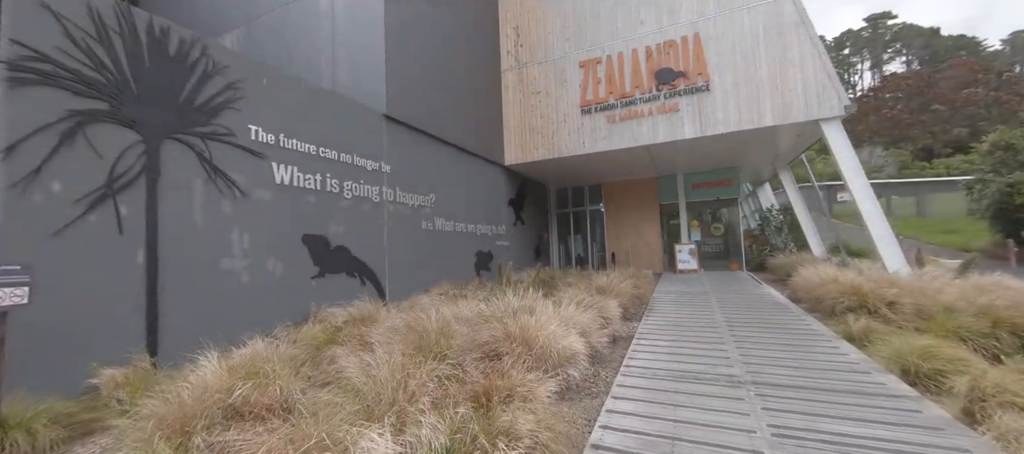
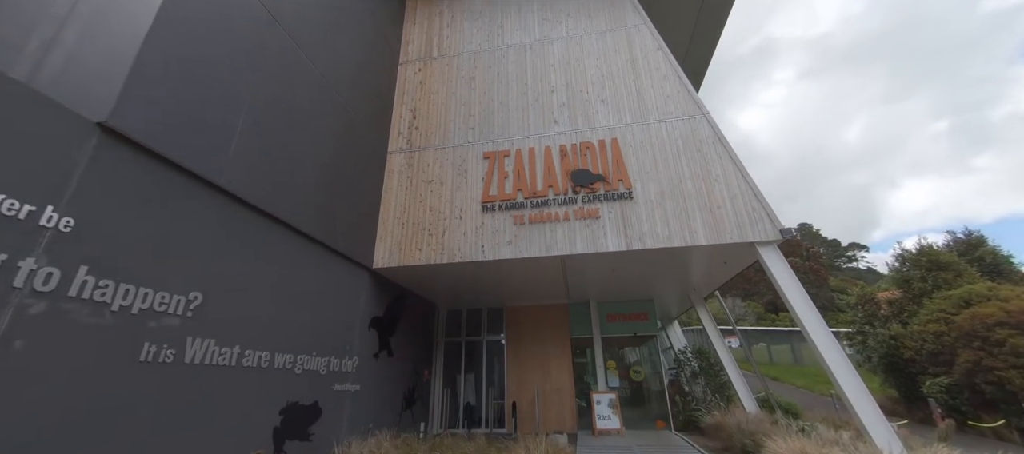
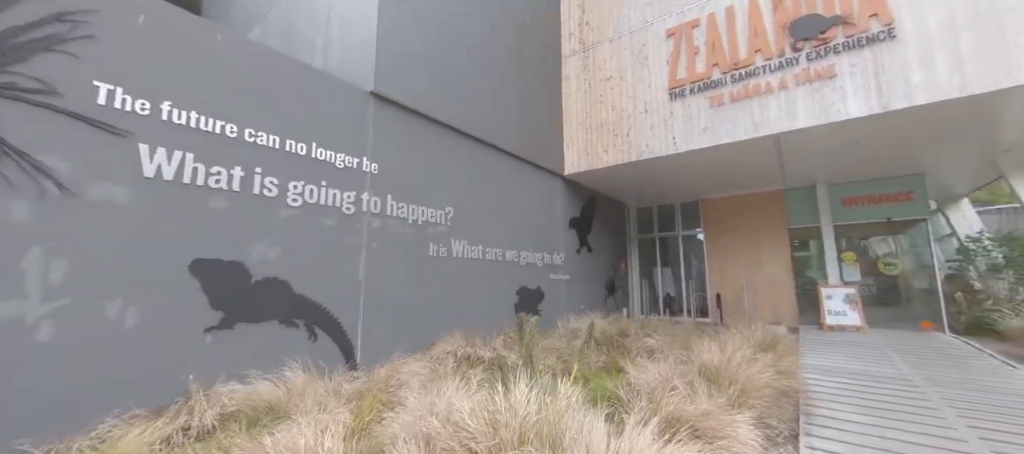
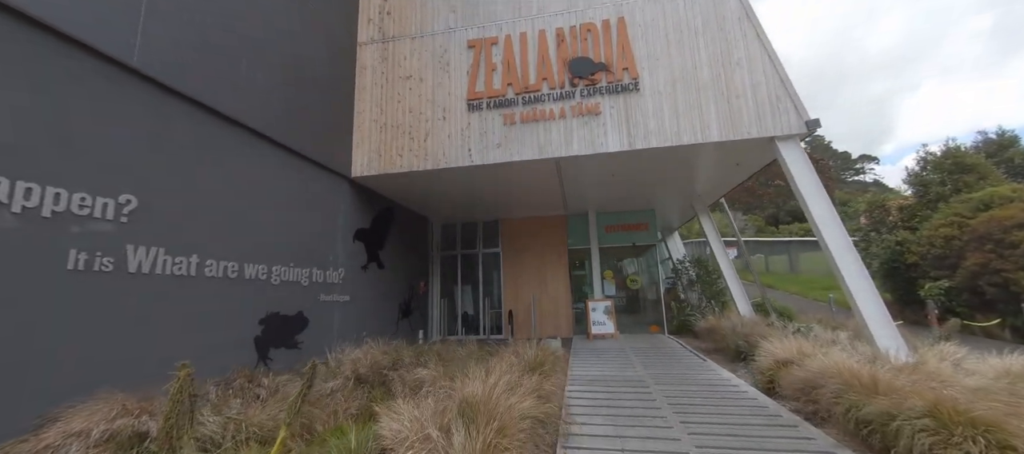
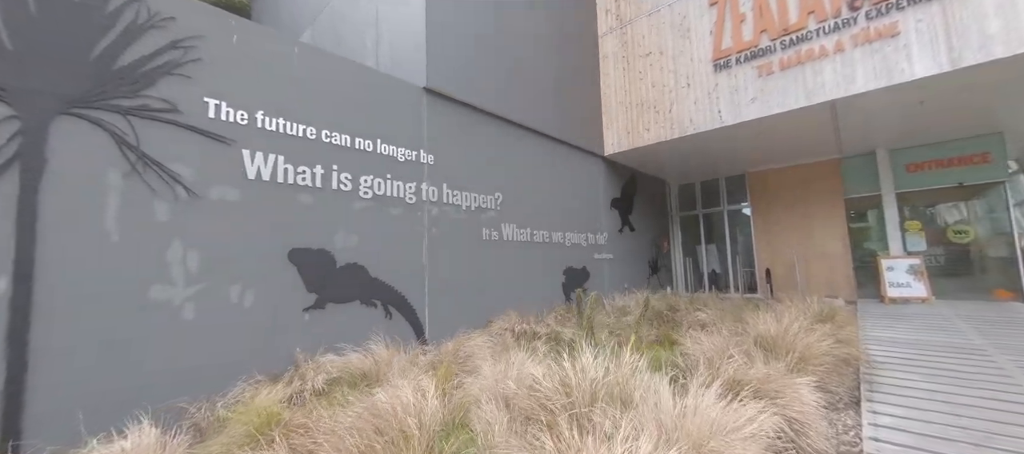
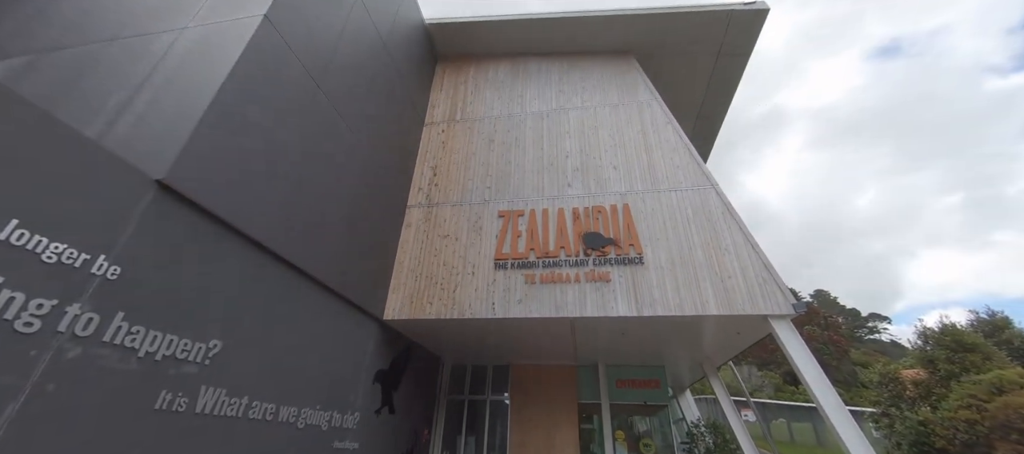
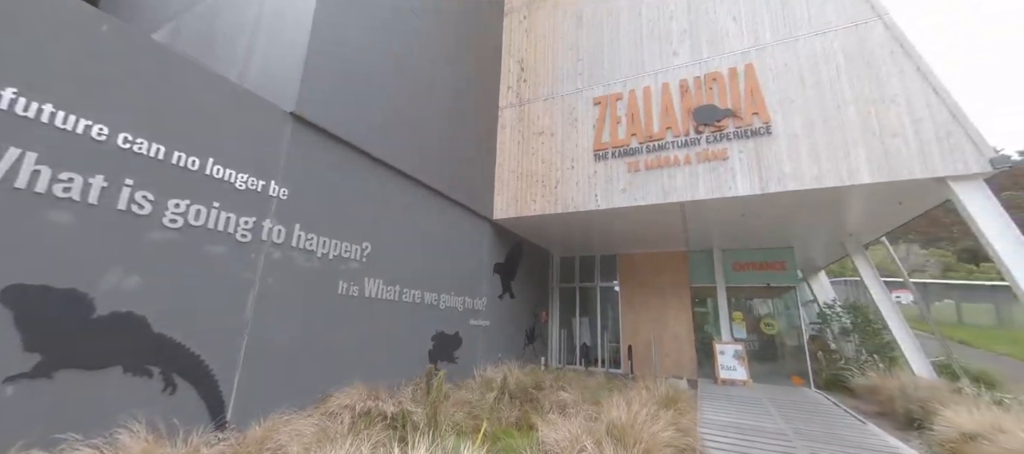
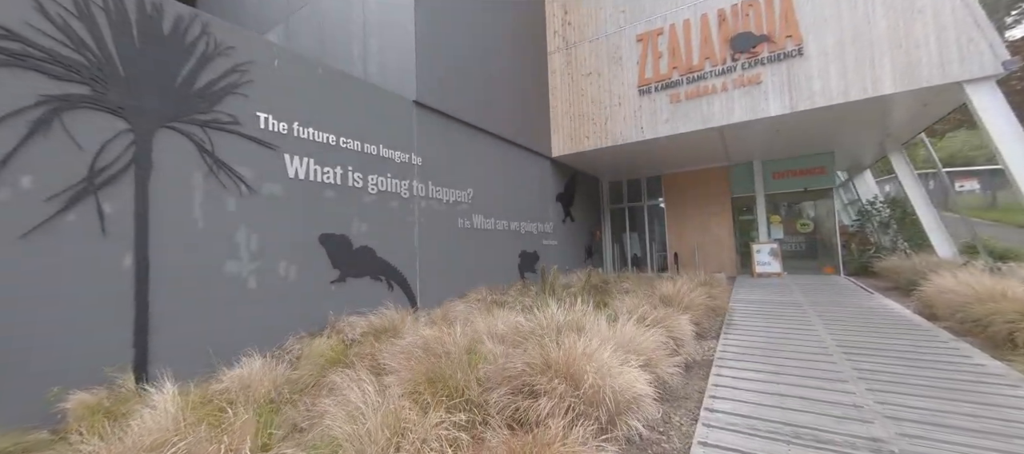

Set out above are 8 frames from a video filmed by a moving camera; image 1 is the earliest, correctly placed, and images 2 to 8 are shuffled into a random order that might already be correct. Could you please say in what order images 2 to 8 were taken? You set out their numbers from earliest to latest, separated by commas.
8, 5, 3, 7, 6, 2, 4
